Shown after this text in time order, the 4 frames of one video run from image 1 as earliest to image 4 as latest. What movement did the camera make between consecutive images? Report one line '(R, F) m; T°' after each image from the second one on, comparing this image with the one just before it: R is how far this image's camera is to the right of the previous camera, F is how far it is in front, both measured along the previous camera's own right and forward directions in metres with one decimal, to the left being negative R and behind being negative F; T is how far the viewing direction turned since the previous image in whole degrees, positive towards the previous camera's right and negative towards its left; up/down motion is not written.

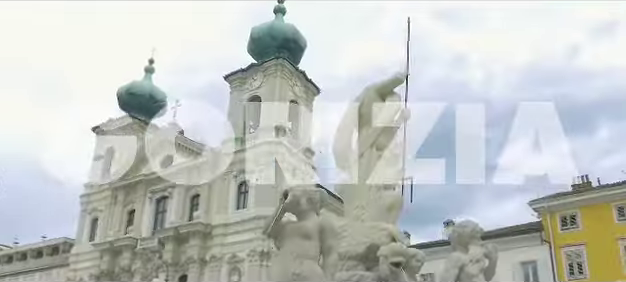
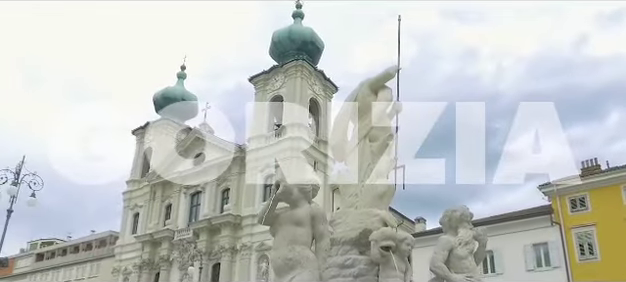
(+1.9, -1.9) m; -5°
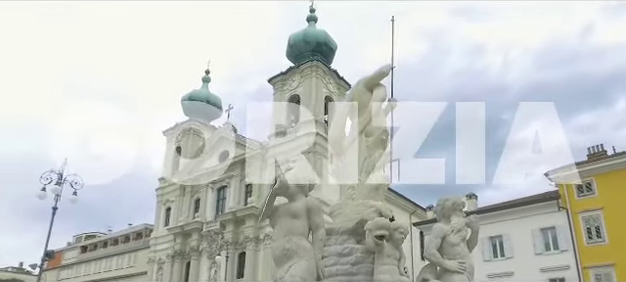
(+1.7, -1.7) m; -5°
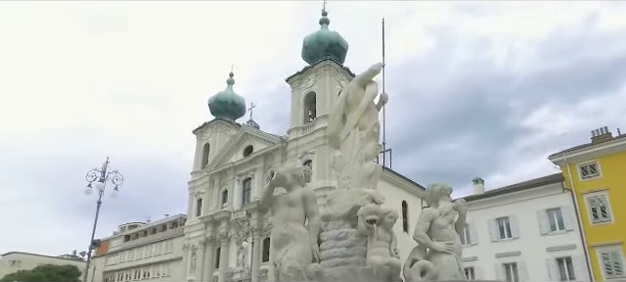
(+2.3, -2.0) m; -6°
